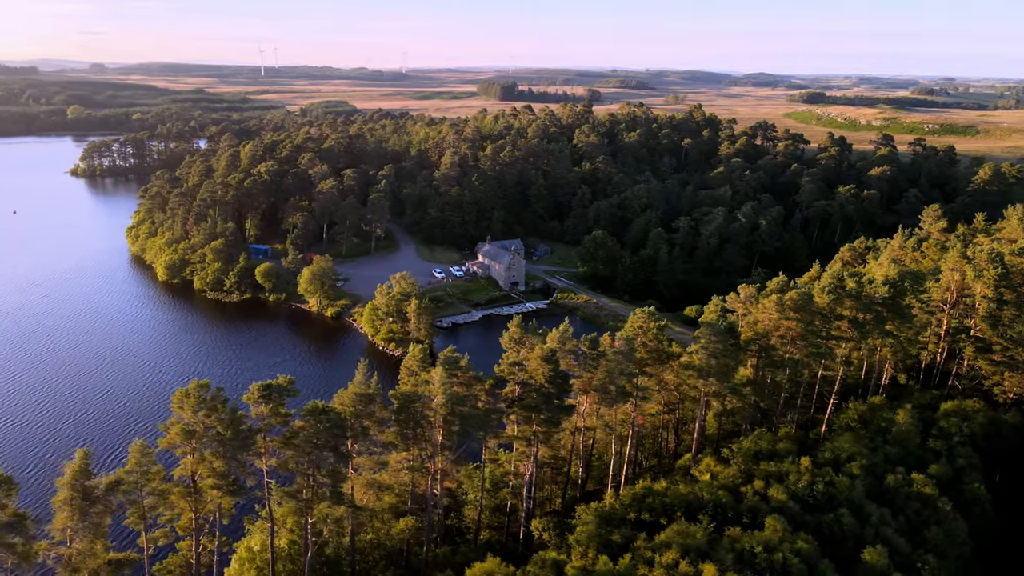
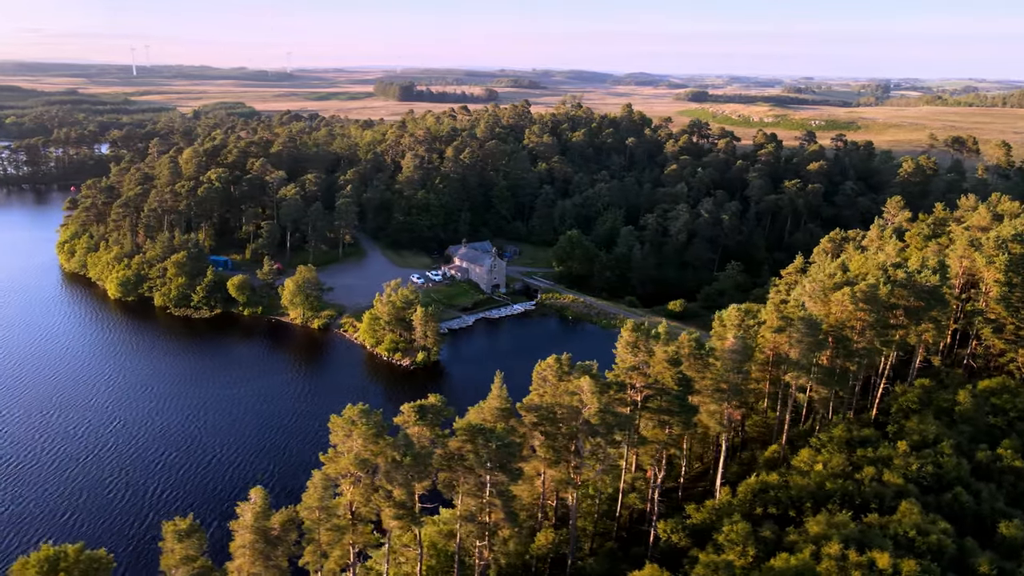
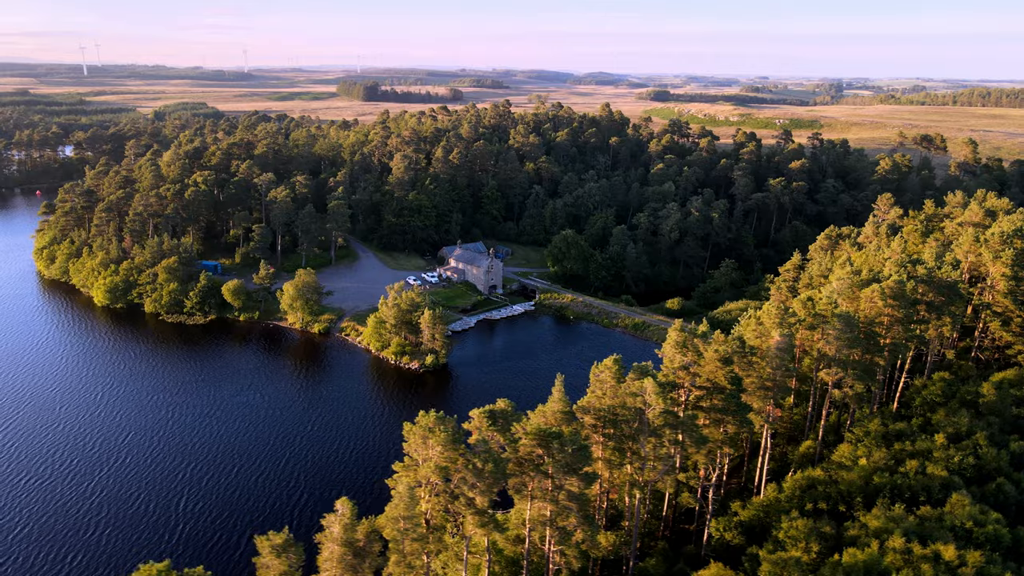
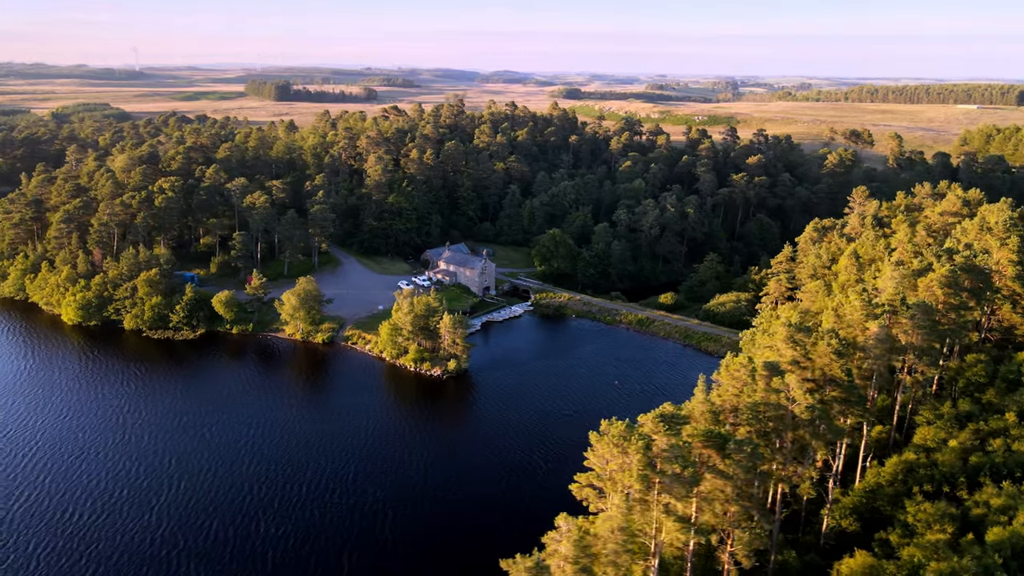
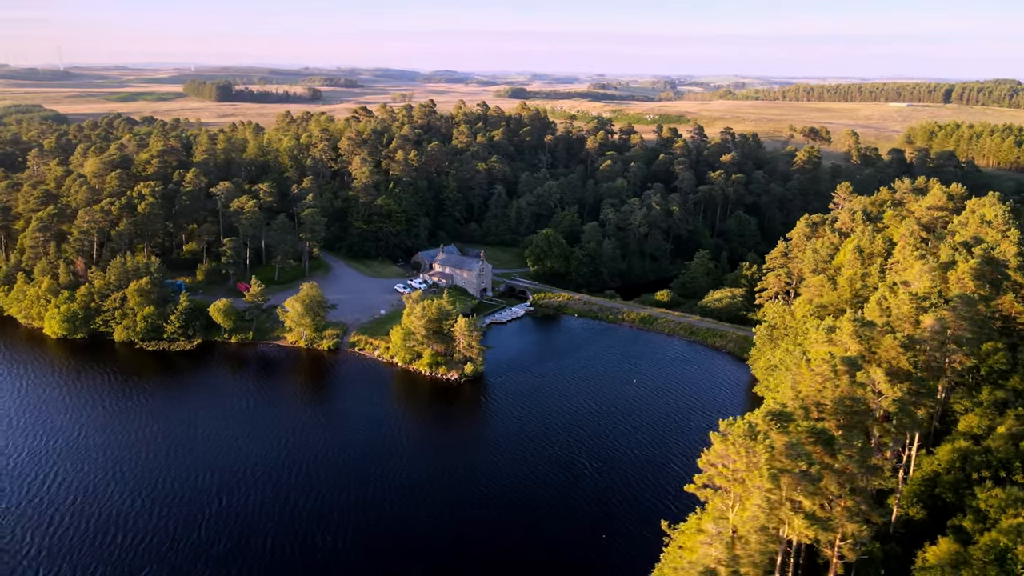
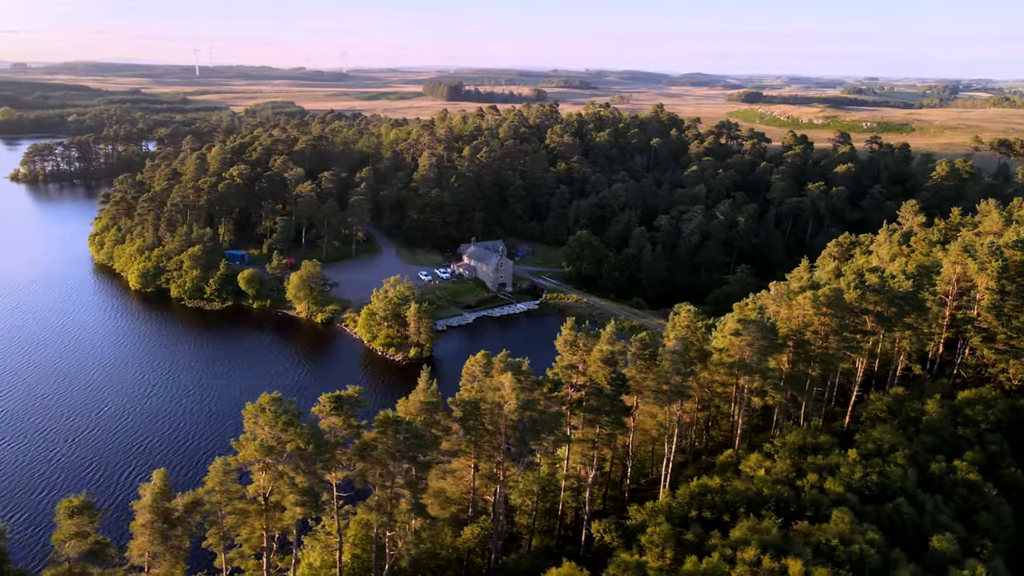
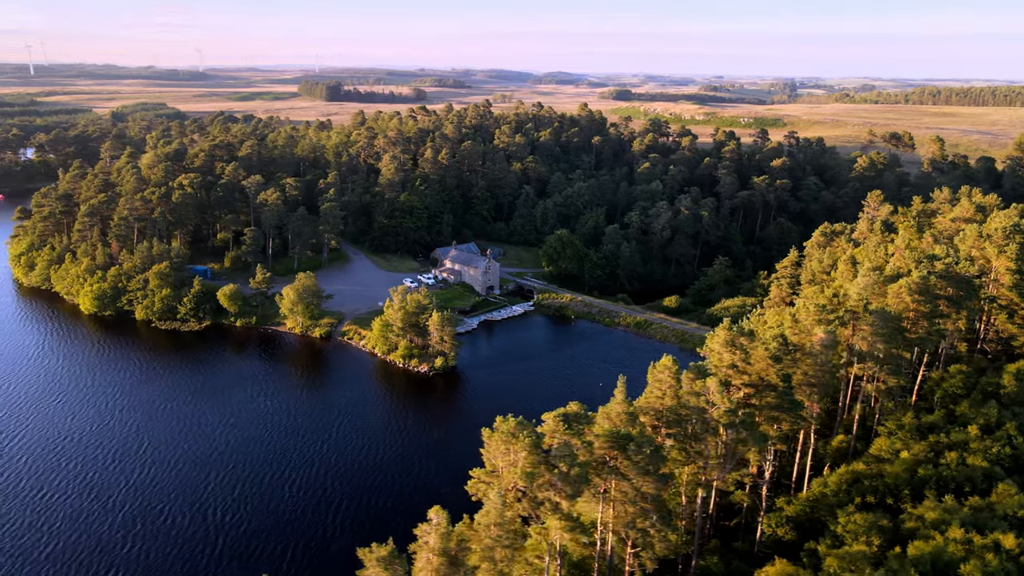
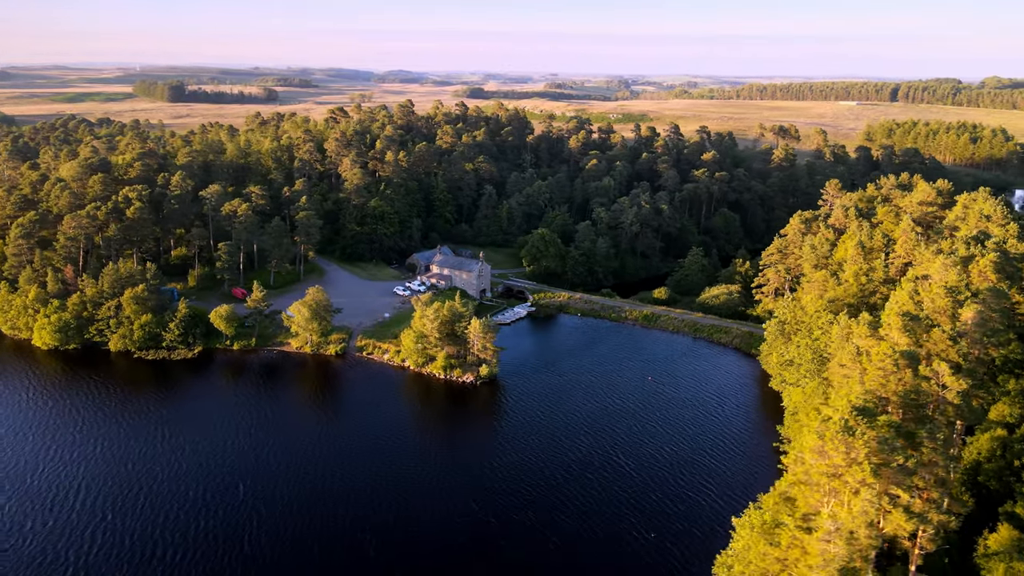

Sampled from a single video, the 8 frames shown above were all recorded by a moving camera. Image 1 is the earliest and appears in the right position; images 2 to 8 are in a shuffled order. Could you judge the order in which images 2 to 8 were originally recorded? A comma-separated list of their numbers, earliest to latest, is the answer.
6, 2, 3, 7, 4, 5, 8
